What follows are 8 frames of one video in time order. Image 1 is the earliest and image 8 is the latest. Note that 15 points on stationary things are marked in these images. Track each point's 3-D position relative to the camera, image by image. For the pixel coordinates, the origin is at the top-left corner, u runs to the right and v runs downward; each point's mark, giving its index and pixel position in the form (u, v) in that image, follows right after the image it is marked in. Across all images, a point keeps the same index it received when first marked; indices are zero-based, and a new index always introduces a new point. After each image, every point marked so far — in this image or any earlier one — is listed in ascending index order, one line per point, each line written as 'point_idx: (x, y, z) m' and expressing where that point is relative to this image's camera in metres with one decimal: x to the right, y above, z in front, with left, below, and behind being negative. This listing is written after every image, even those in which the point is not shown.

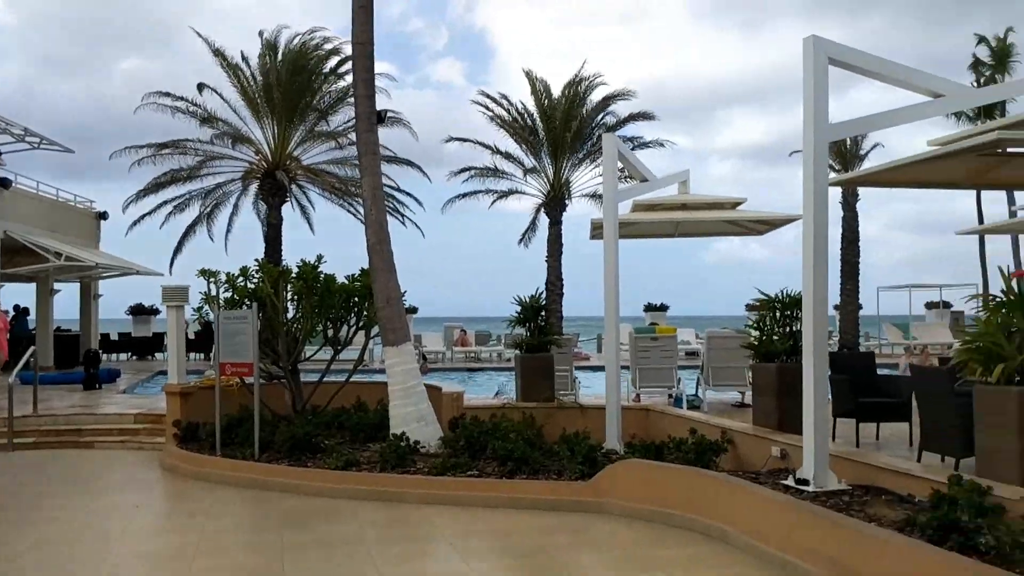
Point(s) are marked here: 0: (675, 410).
0: (+1.5, -1.1, +8.8) m
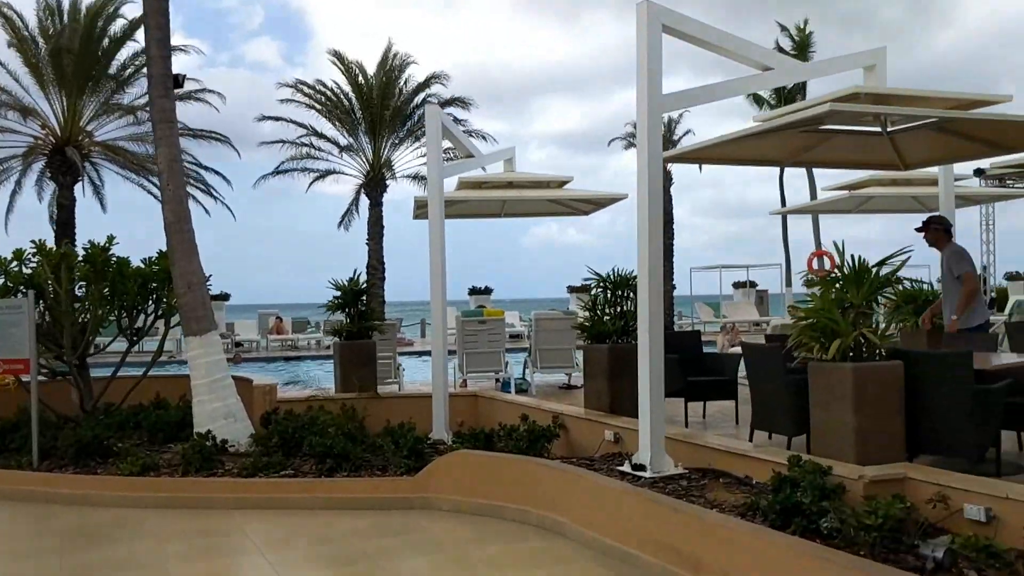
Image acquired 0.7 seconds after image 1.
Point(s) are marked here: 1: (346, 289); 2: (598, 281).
0: (-0.1, -1.0, +8.4) m
1: (-1.7, 0.0, +9.4) m
2: (+0.7, +0.1, +7.5) m
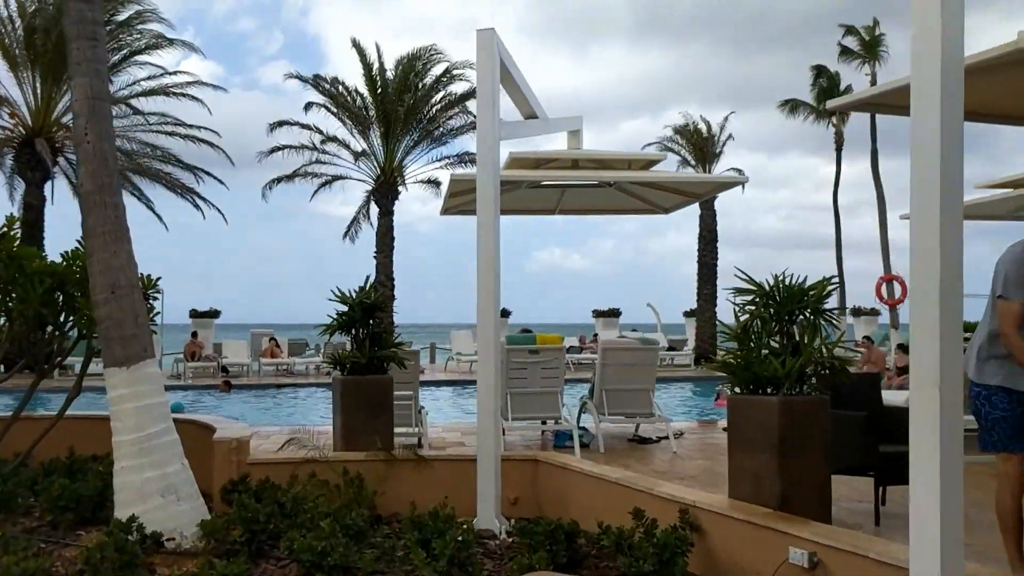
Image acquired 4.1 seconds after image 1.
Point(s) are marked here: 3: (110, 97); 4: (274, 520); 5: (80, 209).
0: (+0.4, -1.0, +5.6) m
1: (-1.1, -0.1, +6.7) m
2: (+1.2, 0.0, +4.8) m
3: (-2.3, +1.1, +5.4) m
4: (-1.2, -1.2, +5.0) m
5: (-2.4, +0.4, +5.3) m
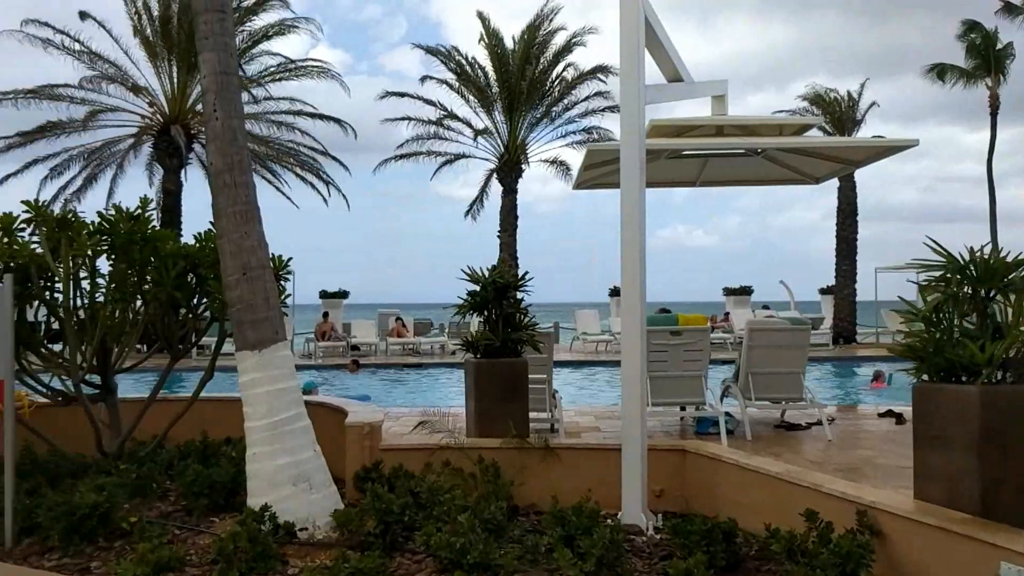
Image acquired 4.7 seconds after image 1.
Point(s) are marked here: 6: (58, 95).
0: (+1.2, -0.9, +5.2) m
1: (-0.2, 0.0, +6.4) m
2: (+1.9, +0.1, +4.2) m
3: (-1.5, +1.2, +5.2) m
4: (-0.5, -1.1, +4.7) m
5: (-1.6, +0.5, +5.1) m
6: (-8.3, +3.5, +17.4) m
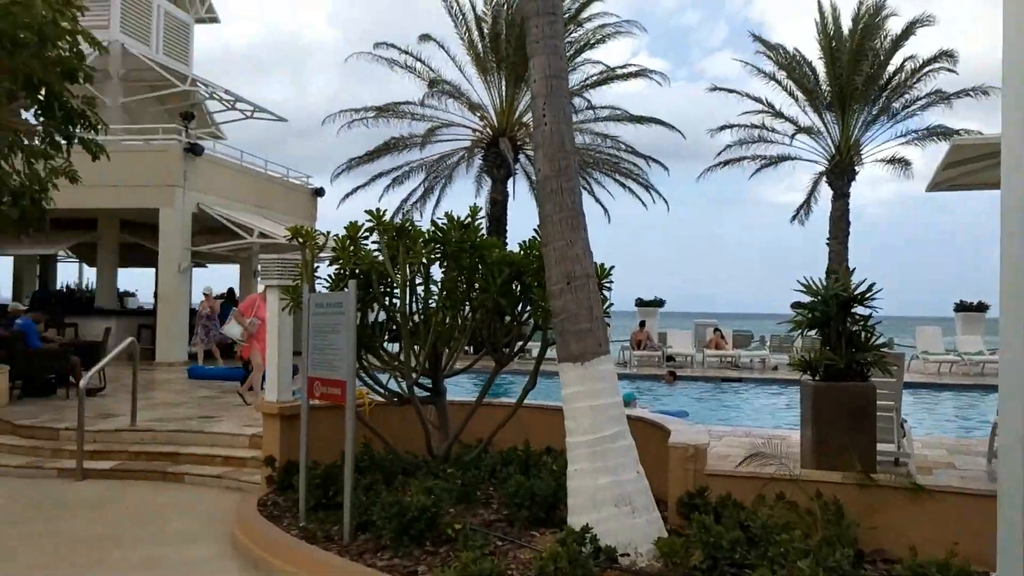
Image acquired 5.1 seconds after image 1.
0: (+2.8, -1.0, +4.2) m
1: (+1.9, -0.1, +5.8) m
2: (+3.2, 0.0, +3.0) m
3: (+0.3, +1.1, +5.0) m
4: (+1.0, -1.2, +4.3) m
5: (+0.1, +0.5, +5.0) m
6: (-2.2, +3.4, +18.9) m
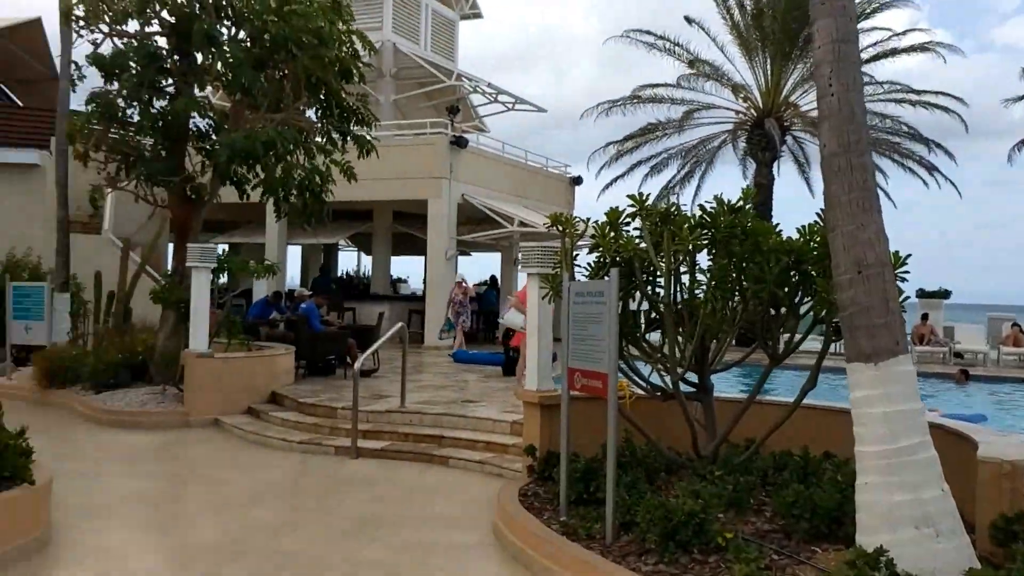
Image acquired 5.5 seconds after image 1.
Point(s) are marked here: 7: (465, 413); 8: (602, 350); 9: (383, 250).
0: (+3.8, -1.0, +3.0) m
1: (+3.4, 0.0, +4.8) m
2: (+3.9, 0.0, +1.8) m
3: (+1.6, +1.2, +4.5) m
4: (+2.1, -1.1, +3.6) m
5: (+1.5, +0.5, +4.5) m
6: (+2.9, +3.7, +18.4) m
7: (-0.4, -1.2, +9.0) m
8: (+0.5, -0.3, +5.2) m
9: (-2.6, +0.7, +18.9) m
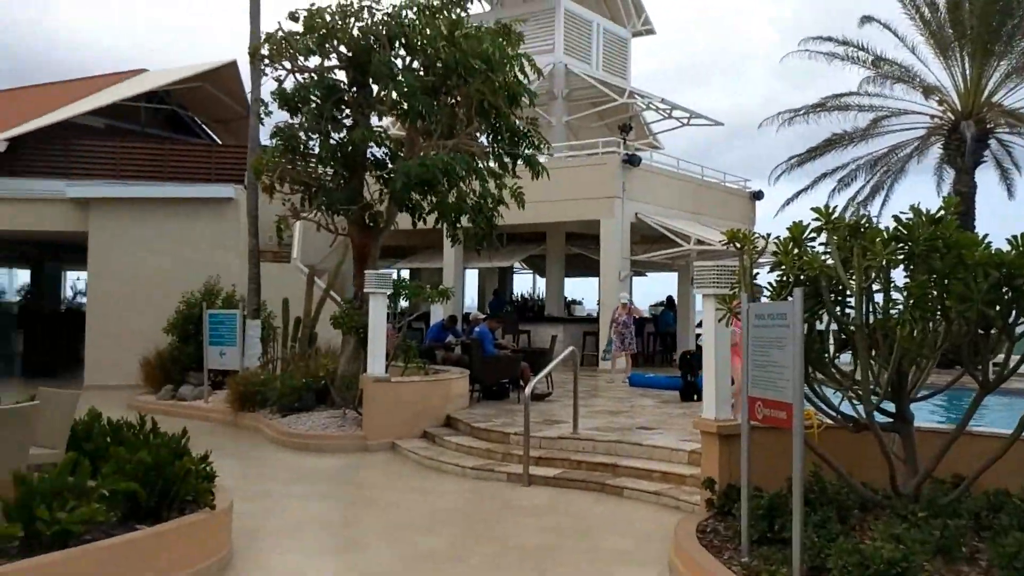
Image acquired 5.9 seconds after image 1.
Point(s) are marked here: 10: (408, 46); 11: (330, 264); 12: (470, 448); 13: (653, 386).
0: (+4.2, -1.0, +2.0) m
1: (+4.1, -0.1, +3.8) m
2: (+4.0, 0.0, +0.8) m
3: (+2.3, +1.1, +3.9) m
4: (+2.7, -1.2, +2.9) m
5: (+2.2, +0.5, +3.9) m
6: (+6.1, +3.3, +17.4) m
7: (+1.2, -1.4, +8.7) m
8: (+1.4, -0.4, +4.8) m
9: (+0.9, +0.3, +18.8) m
10: (-1.2, +2.7, +10.6) m
11: (-3.3, +0.5, +17.4) m
12: (-0.4, -1.5, +9.2) m
13: (+2.0, -1.4, +13.9) m
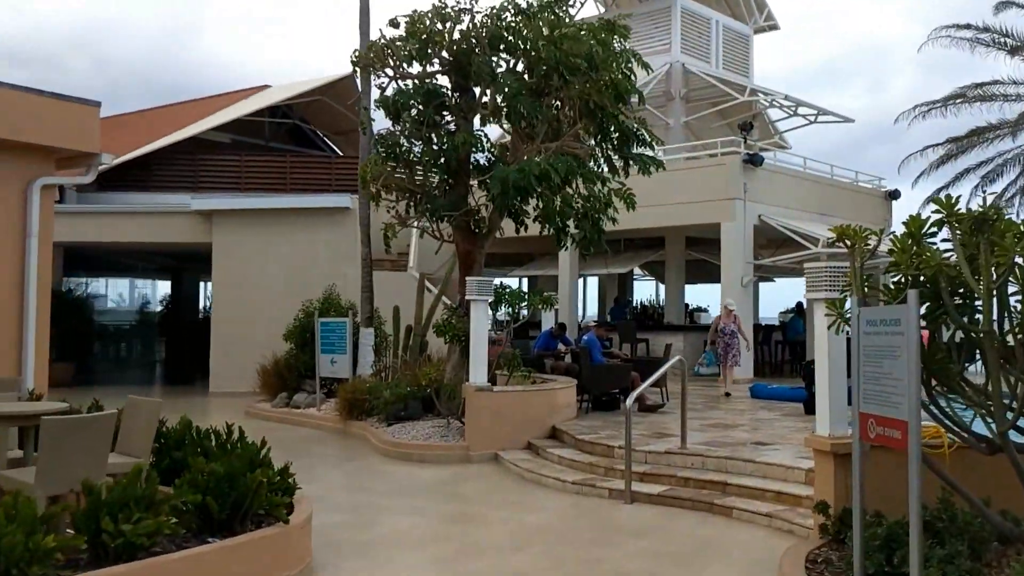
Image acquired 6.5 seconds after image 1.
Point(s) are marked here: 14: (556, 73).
0: (+4.2, -1.0, +1.0) m
1: (+4.3, 0.0, +2.9) m
2: (+3.8, +0.1, -0.1) m
3: (+2.5, +1.1, +3.2) m
4: (+2.8, -1.2, +2.1) m
5: (+2.4, +0.5, +3.3) m
6: (+8.1, +3.3, +16.1) m
7: (+2.1, -1.4, +8.1) m
8: (+1.7, -0.5, +4.2) m
9: (+3.1, +0.2, +18.2) m
10: (0.0, +2.6, +10.3) m
11: (-1.2, +0.3, +17.4) m
12: (+0.6, -1.6, +8.8) m
13: (+3.6, -1.5, +13.1) m
14: (+0.5, +2.3, +10.2) m
